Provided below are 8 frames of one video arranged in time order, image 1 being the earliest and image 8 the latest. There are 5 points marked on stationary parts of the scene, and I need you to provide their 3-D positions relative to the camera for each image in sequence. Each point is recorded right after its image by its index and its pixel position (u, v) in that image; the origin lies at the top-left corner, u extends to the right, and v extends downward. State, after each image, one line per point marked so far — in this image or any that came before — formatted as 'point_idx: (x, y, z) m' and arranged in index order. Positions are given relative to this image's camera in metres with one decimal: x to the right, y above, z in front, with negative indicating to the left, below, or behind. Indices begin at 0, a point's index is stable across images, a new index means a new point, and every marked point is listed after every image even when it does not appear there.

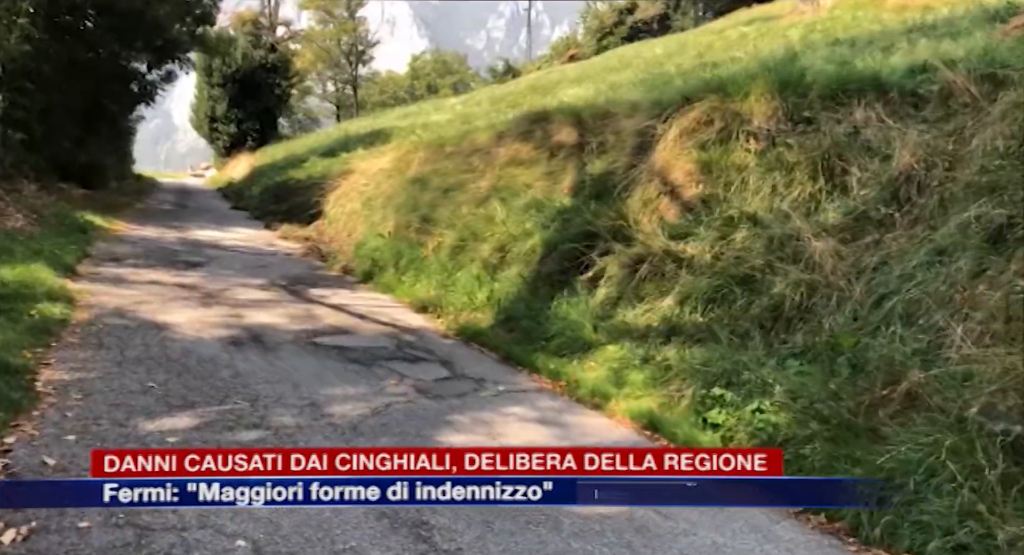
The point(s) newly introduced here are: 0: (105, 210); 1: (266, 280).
0: (-8.3, +1.3, +19.8) m
1: (-3.0, 0.0, +11.7) m
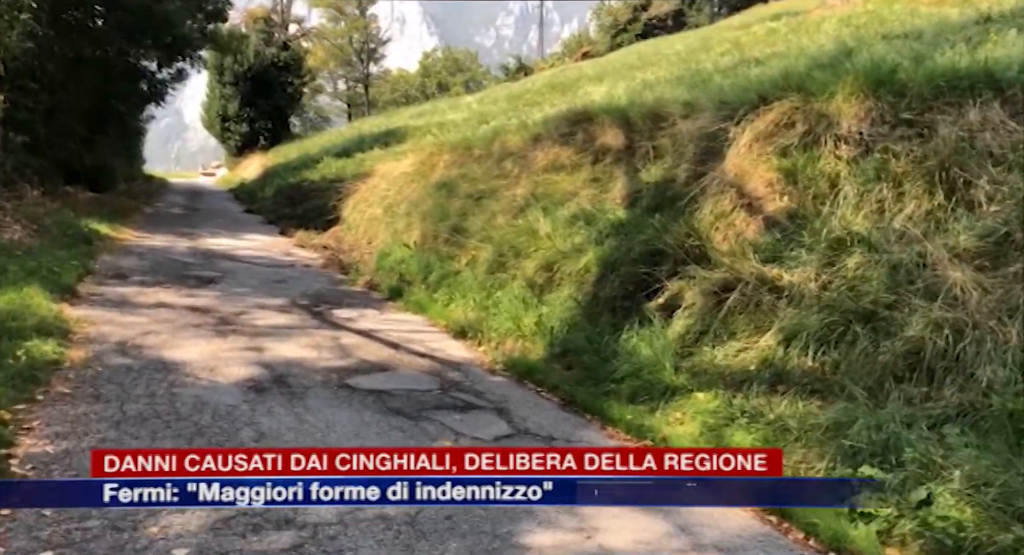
0: (-7.7, +1.2, +18.8) m
1: (-2.5, -0.2, +10.6) m
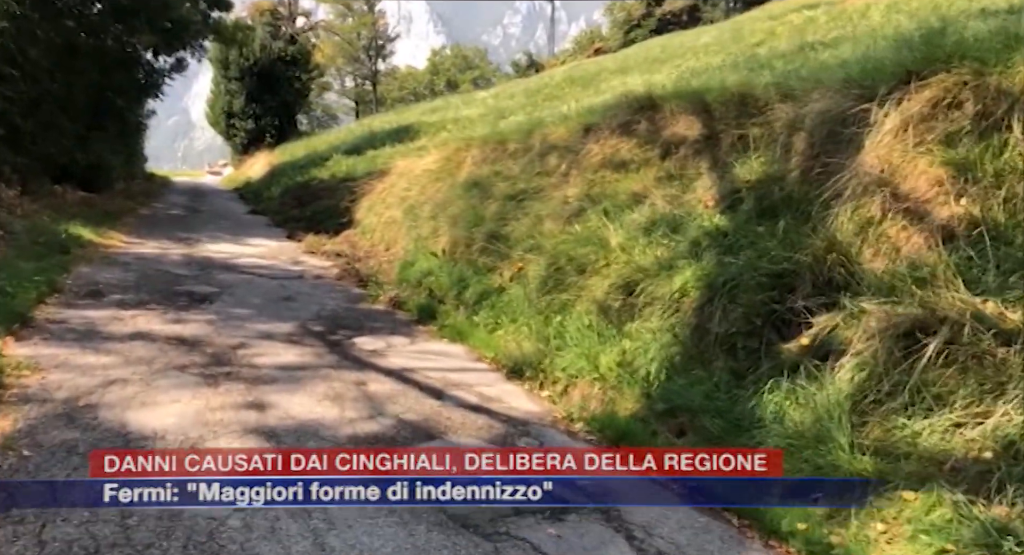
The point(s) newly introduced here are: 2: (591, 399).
0: (-7.1, +1.0, +16.9) m
1: (-1.9, -0.4, +8.7) m
2: (+0.5, -0.8, +6.4) m
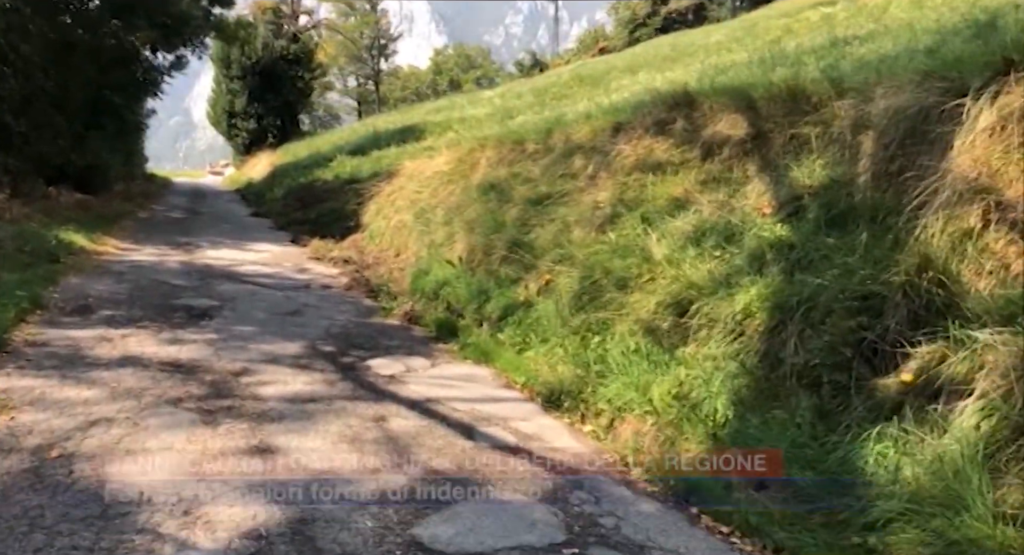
0: (-6.9, +0.9, +16.1) m
1: (-1.7, -0.5, +7.9) m
2: (+0.8, -0.9, +5.6) m
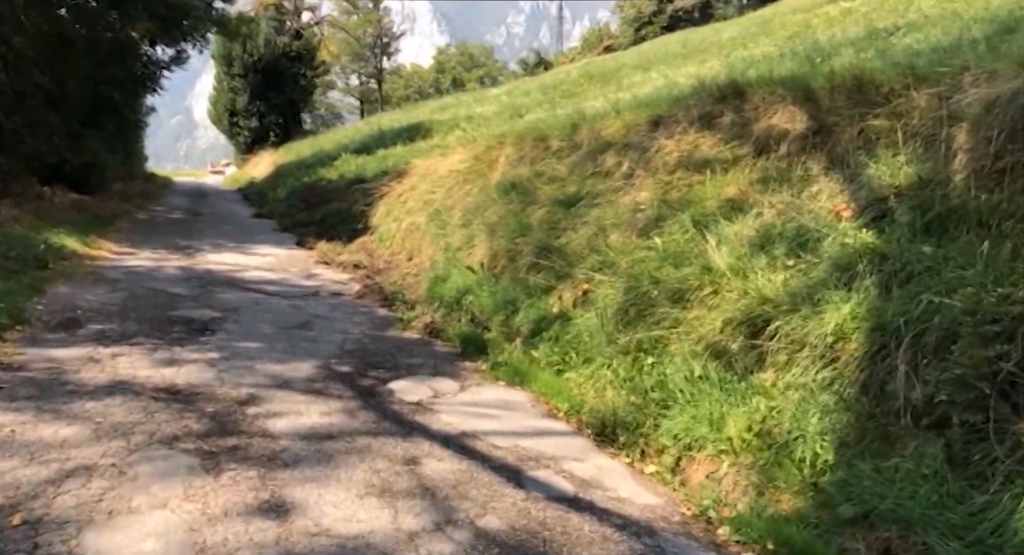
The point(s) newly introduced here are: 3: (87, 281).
0: (-6.6, +0.8, +15.2) m
1: (-1.4, -0.6, +7.0) m
2: (+1.0, -1.0, +4.7) m
3: (-4.4, 0.0, +10.0) m
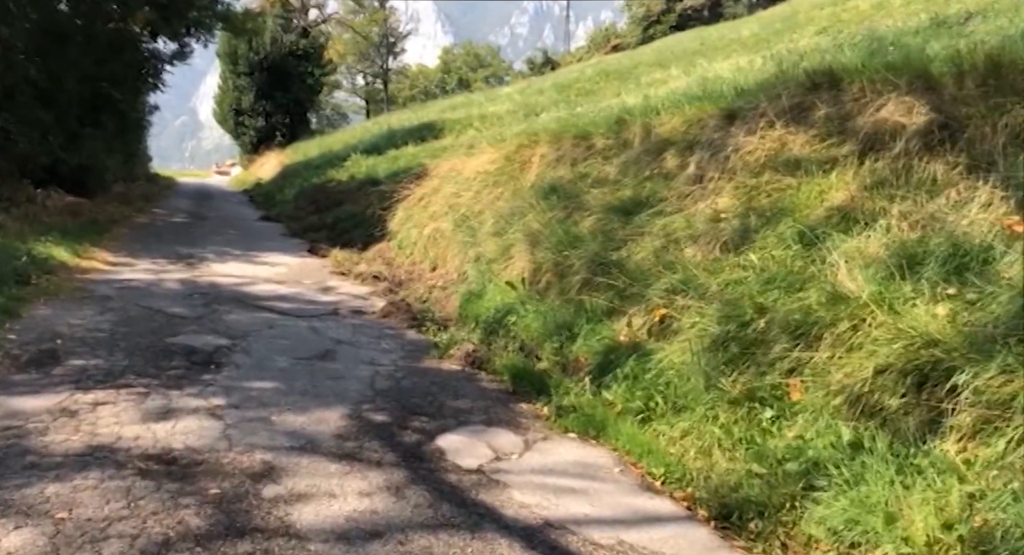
0: (-6.1, +0.6, +14.0) m
1: (-1.0, -0.8, +5.7) m
2: (+1.5, -1.2, +3.4) m
3: (-3.9, -0.2, +8.7) m
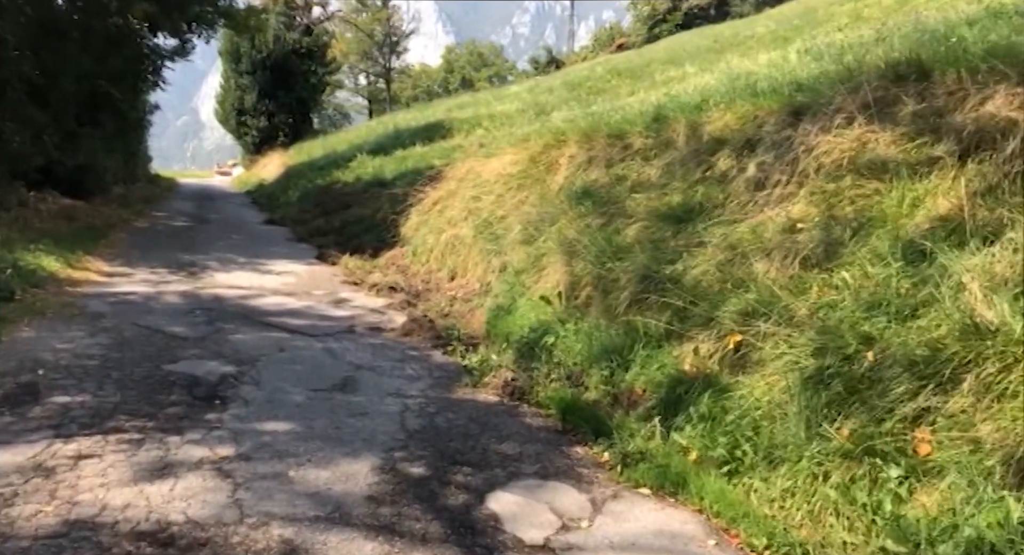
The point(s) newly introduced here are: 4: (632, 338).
0: (-5.8, +0.5, +13.1) m
1: (-0.7, -0.9, +4.8) m
2: (+1.7, -1.3, +2.5) m
3: (-3.6, -0.3, +7.8) m
4: (+0.8, -0.4, +6.7) m
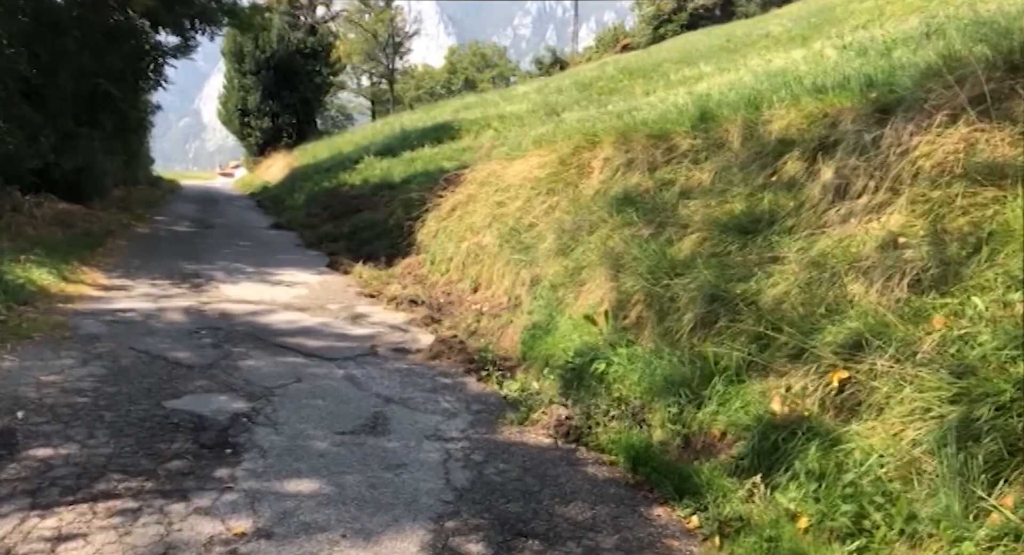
0: (-5.5, +0.4, +12.2) m
1: (-0.4, -1.0, +3.9) m
2: (+2.1, -1.4, +1.6) m
3: (-3.3, -0.5, +6.9) m
4: (+1.2, -0.6, +5.9) m
